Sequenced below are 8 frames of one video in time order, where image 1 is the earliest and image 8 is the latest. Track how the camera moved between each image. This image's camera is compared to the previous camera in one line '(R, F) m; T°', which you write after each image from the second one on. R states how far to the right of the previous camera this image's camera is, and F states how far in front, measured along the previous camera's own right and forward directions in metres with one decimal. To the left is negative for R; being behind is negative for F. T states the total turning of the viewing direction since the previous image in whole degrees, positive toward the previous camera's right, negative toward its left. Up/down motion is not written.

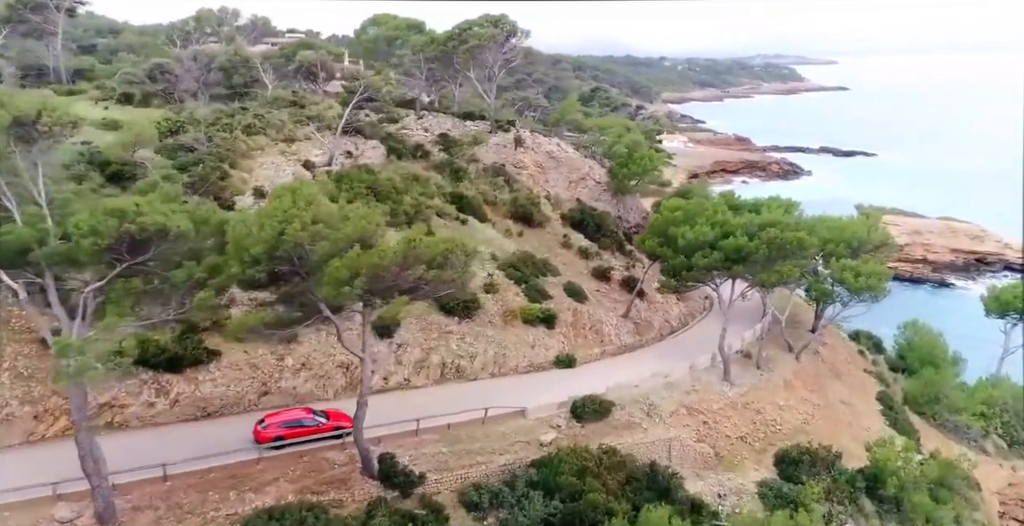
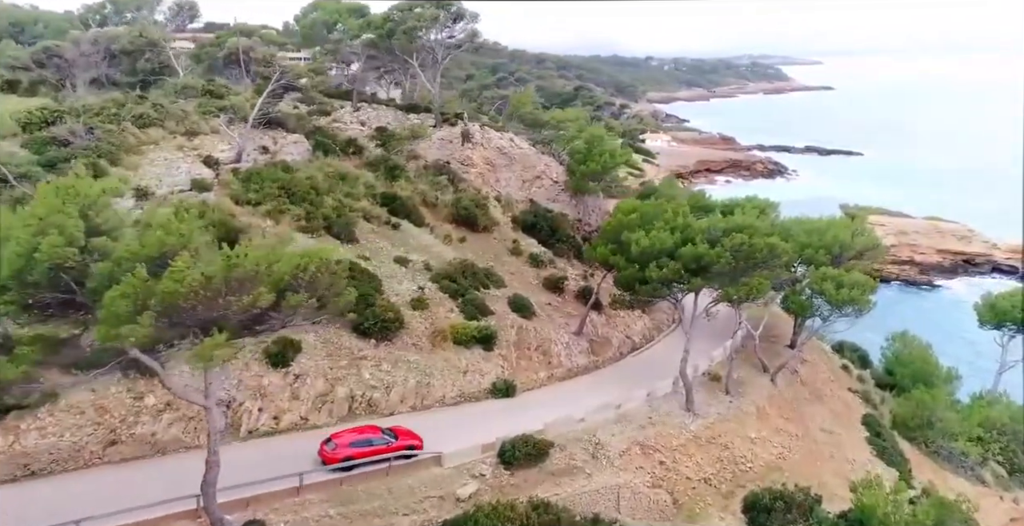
(+2.1, +3.6) m; +1°
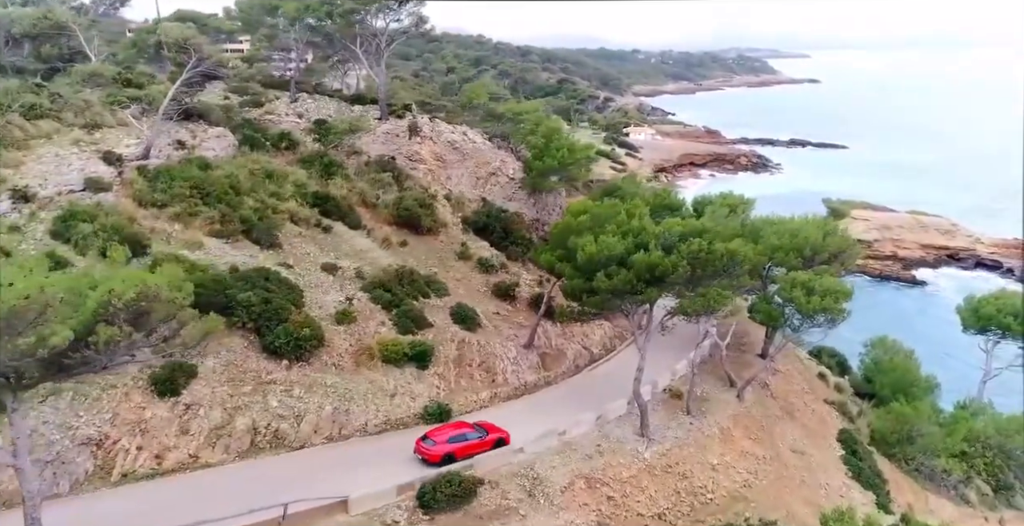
(+1.8, +2.4) m; +1°
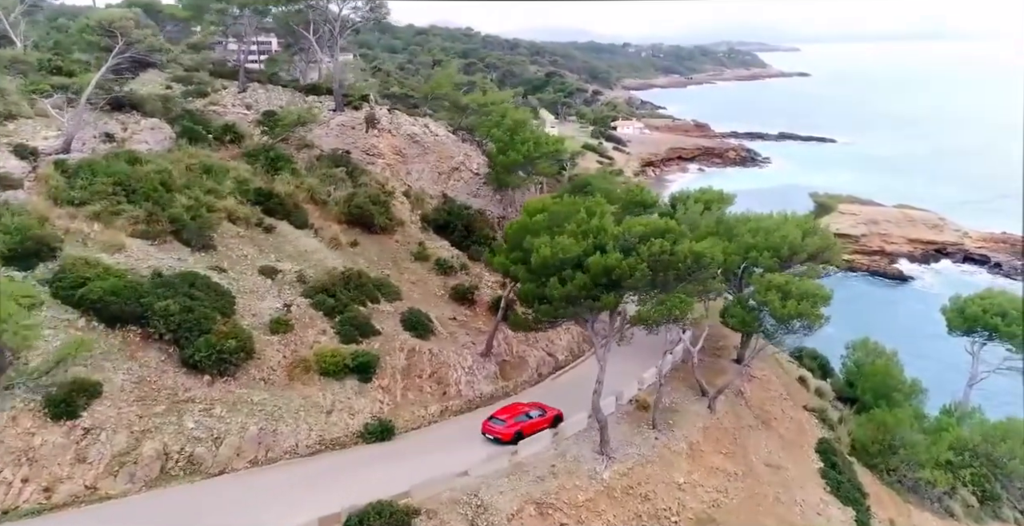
(+1.3, +1.6) m; +1°
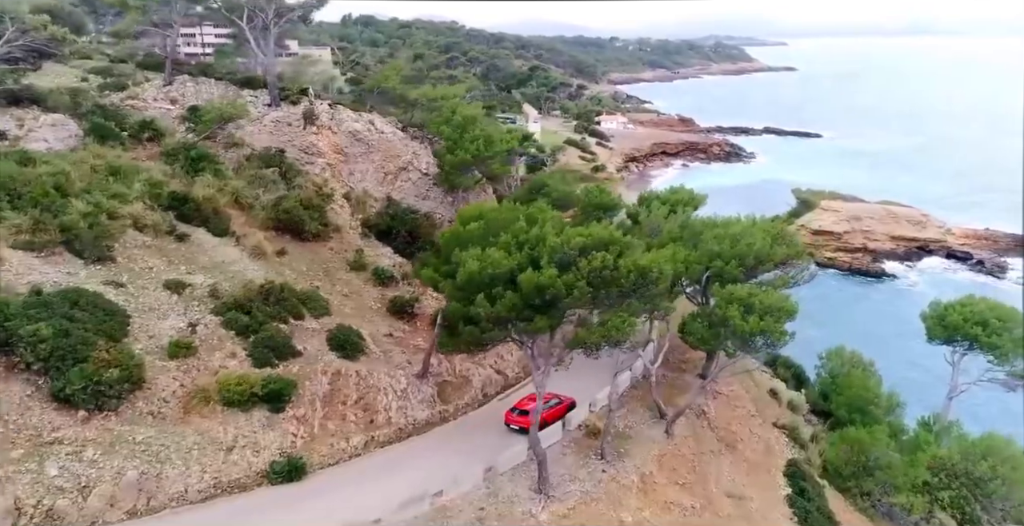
(+1.6, +2.0) m; +1°
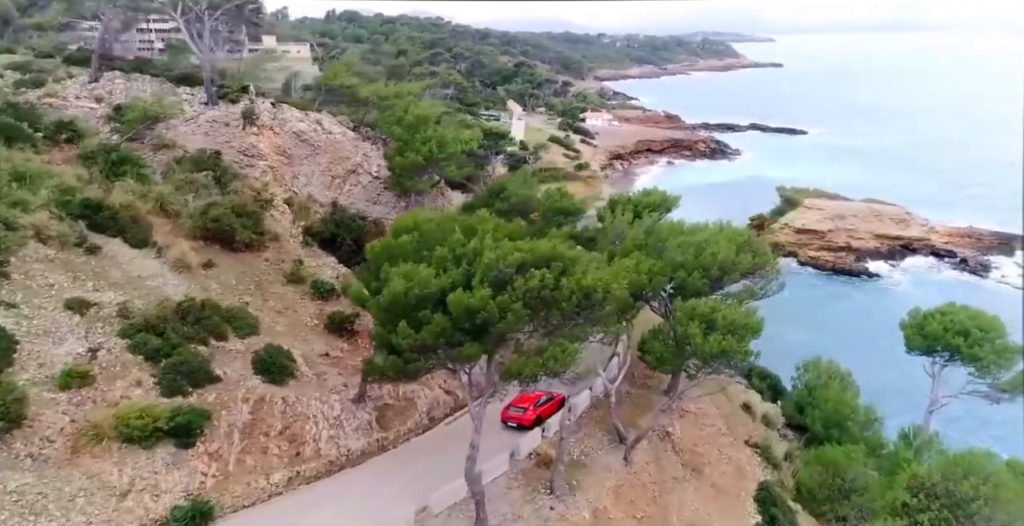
(+1.3, +1.6) m; +1°
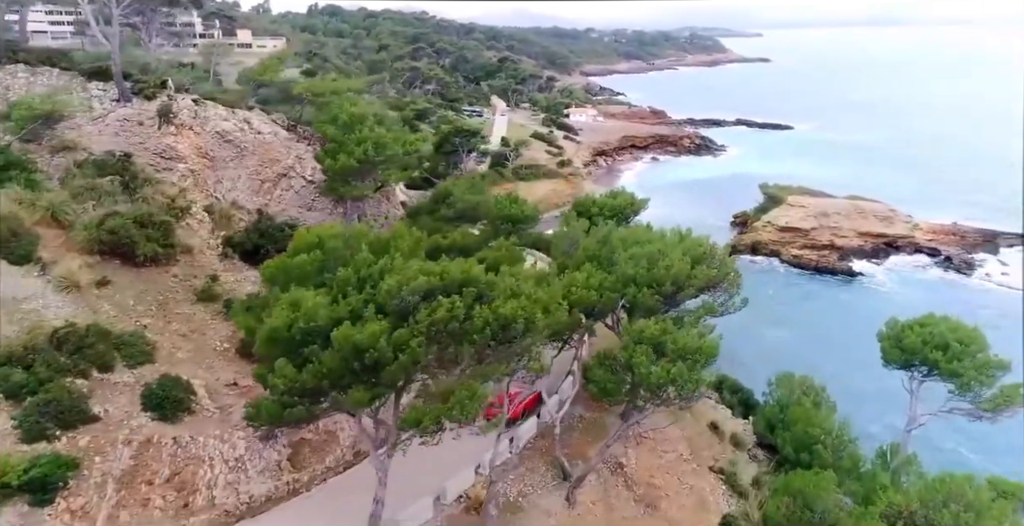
(+1.6, +2.0) m; +1°
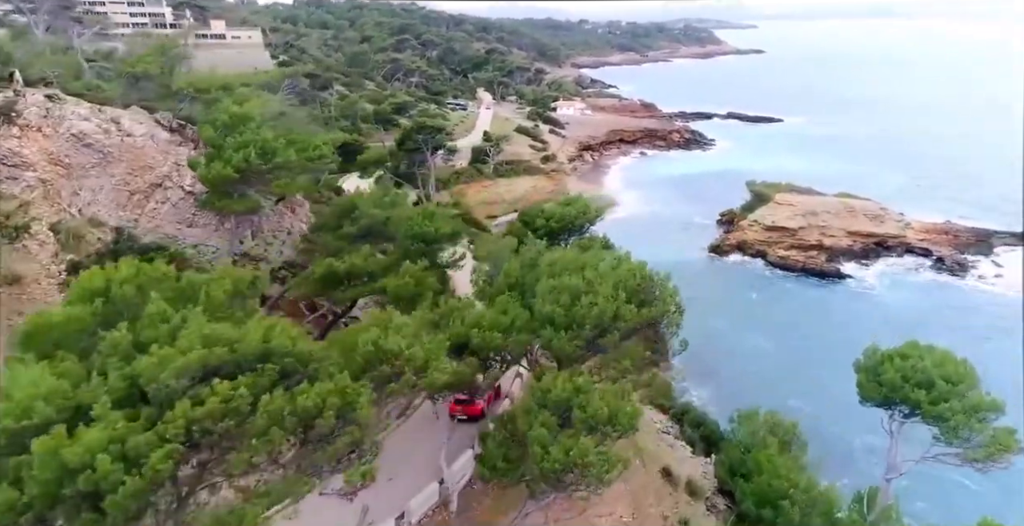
(+2.6, +3.4) m; 0°
